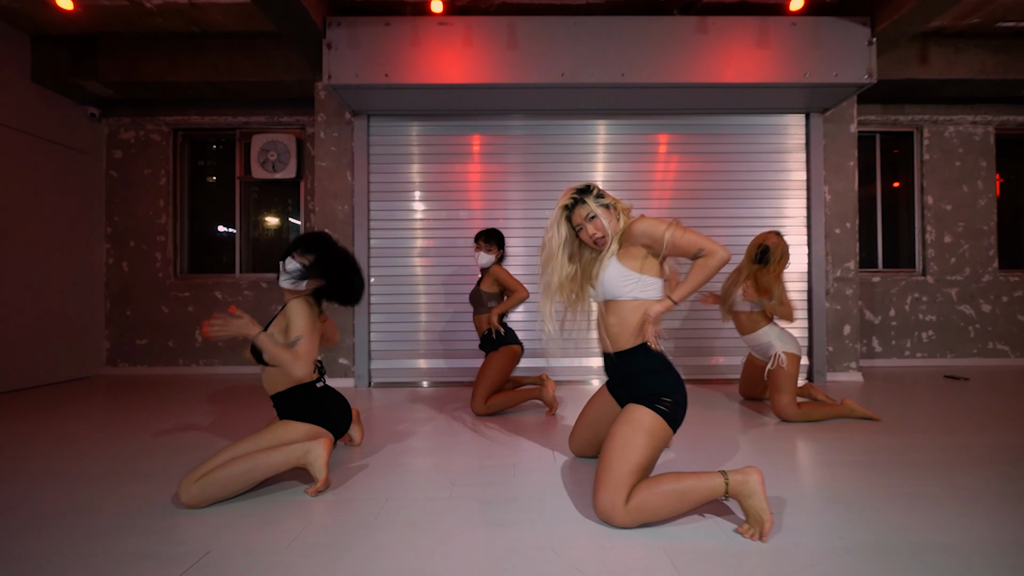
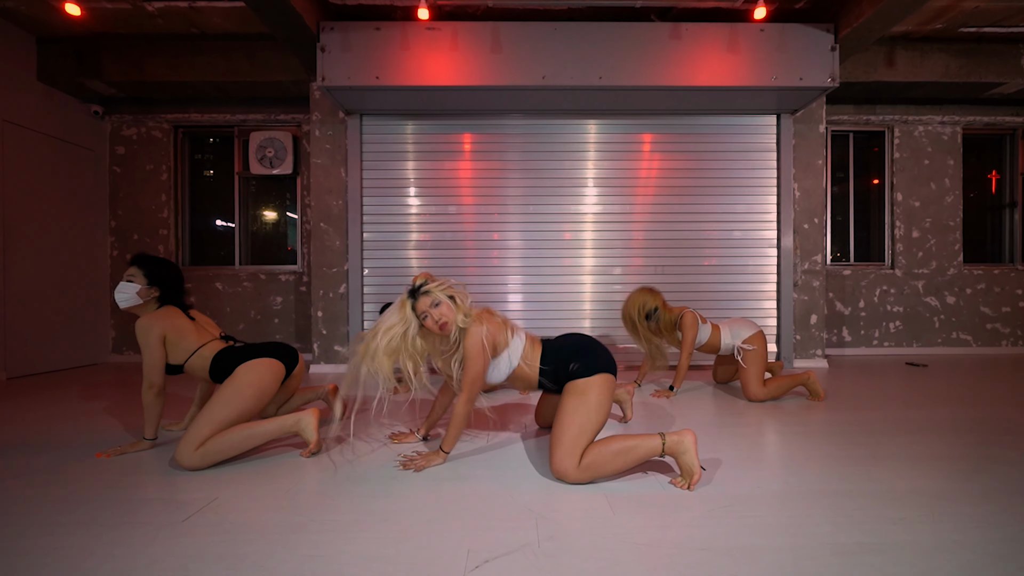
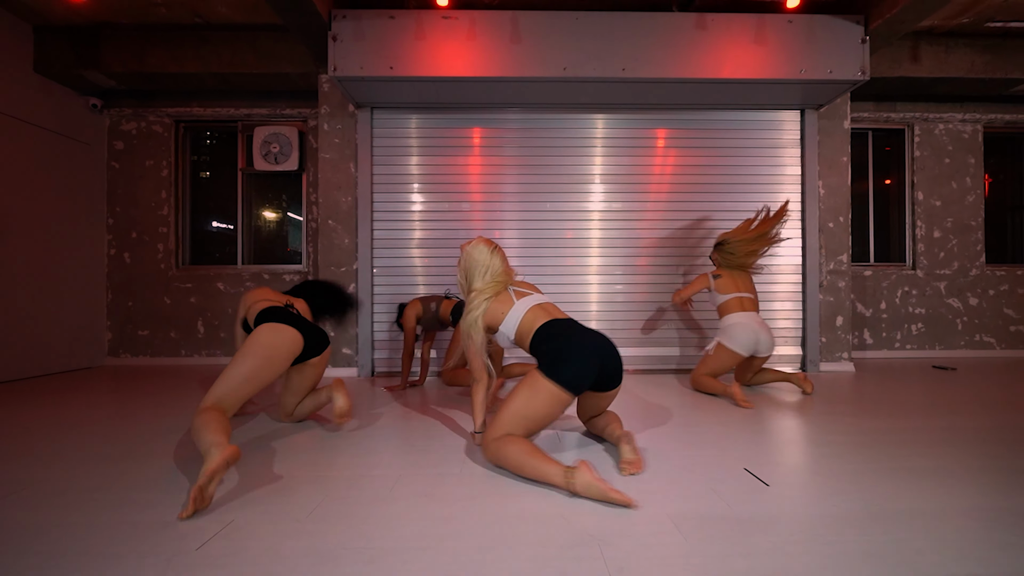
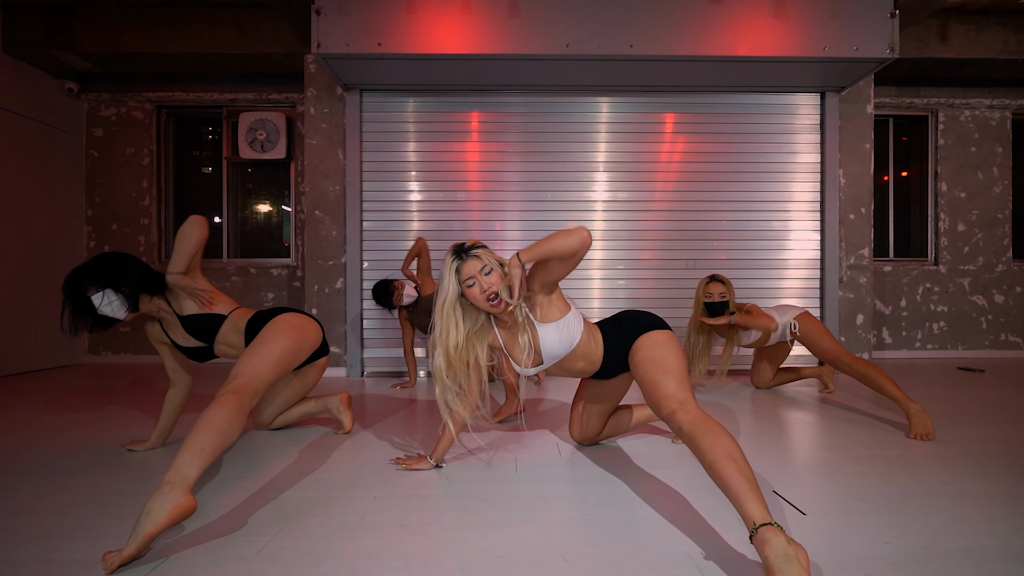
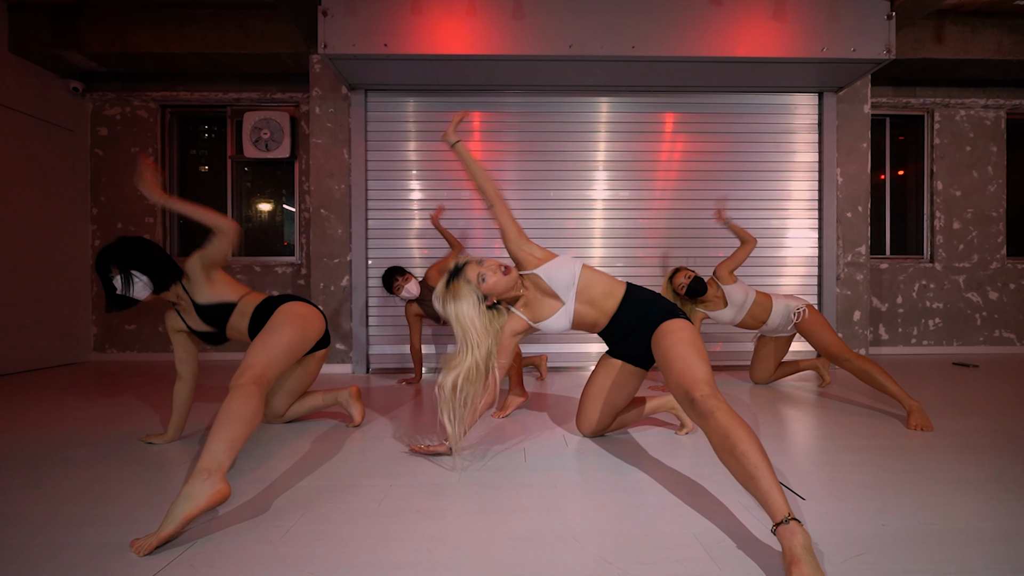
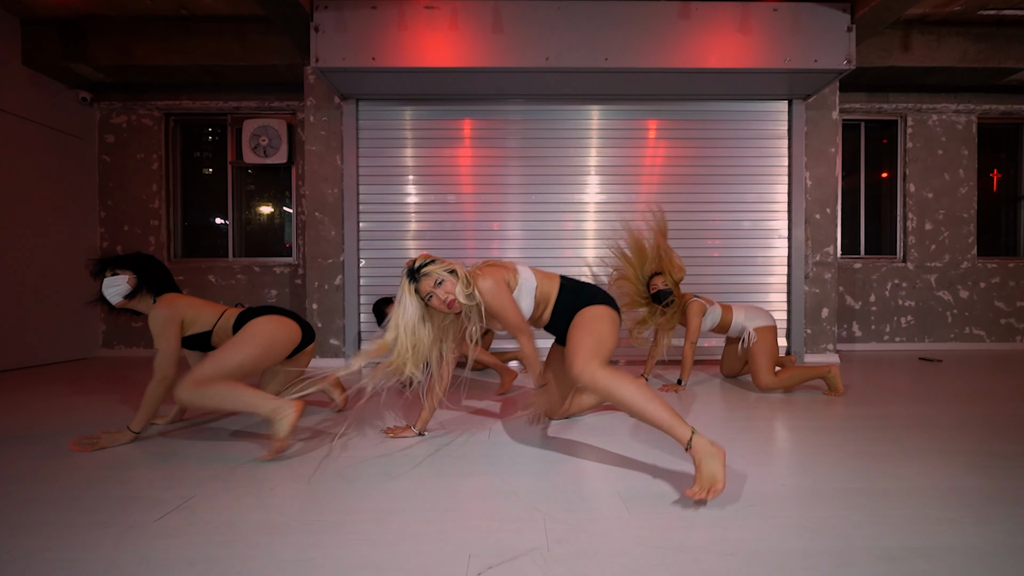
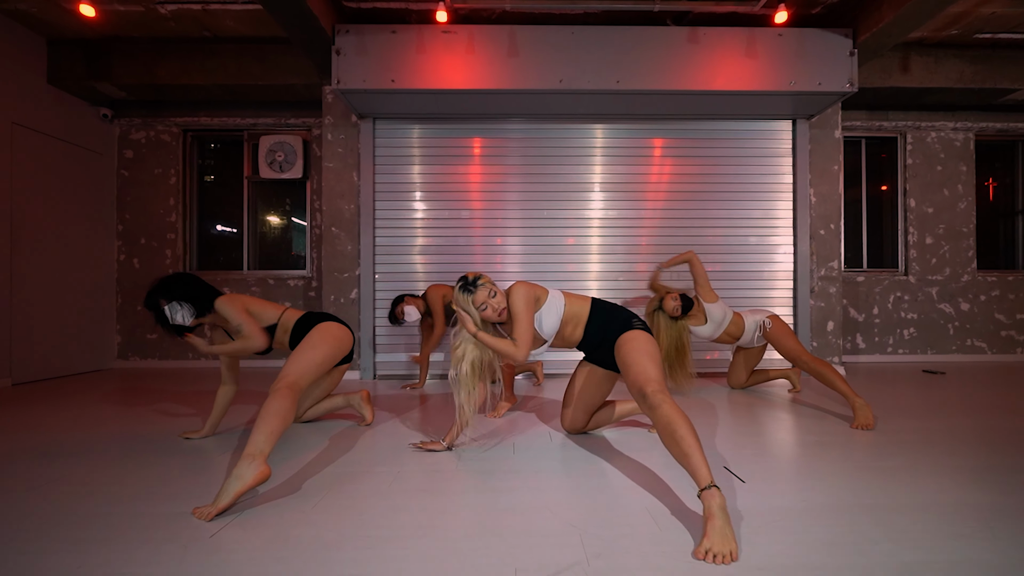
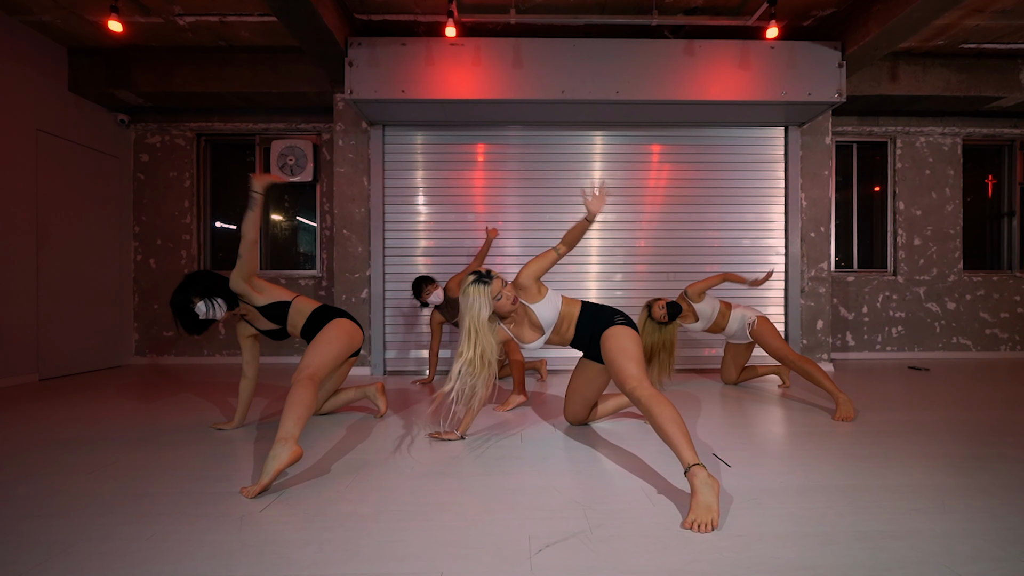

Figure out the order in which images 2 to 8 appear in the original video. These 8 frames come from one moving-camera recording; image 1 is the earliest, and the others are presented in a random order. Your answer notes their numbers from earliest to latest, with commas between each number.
2, 6, 4, 7, 8, 5, 3
